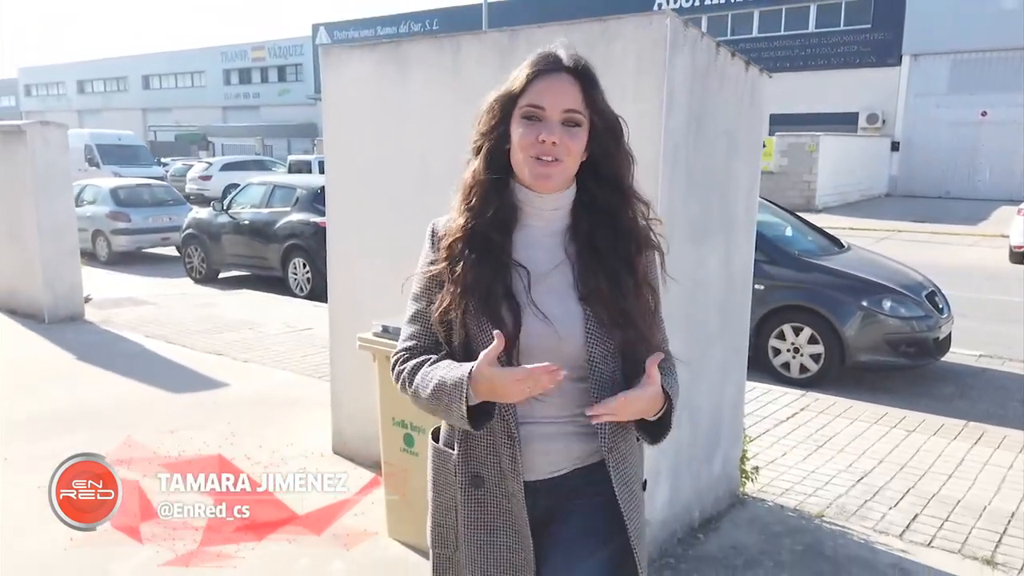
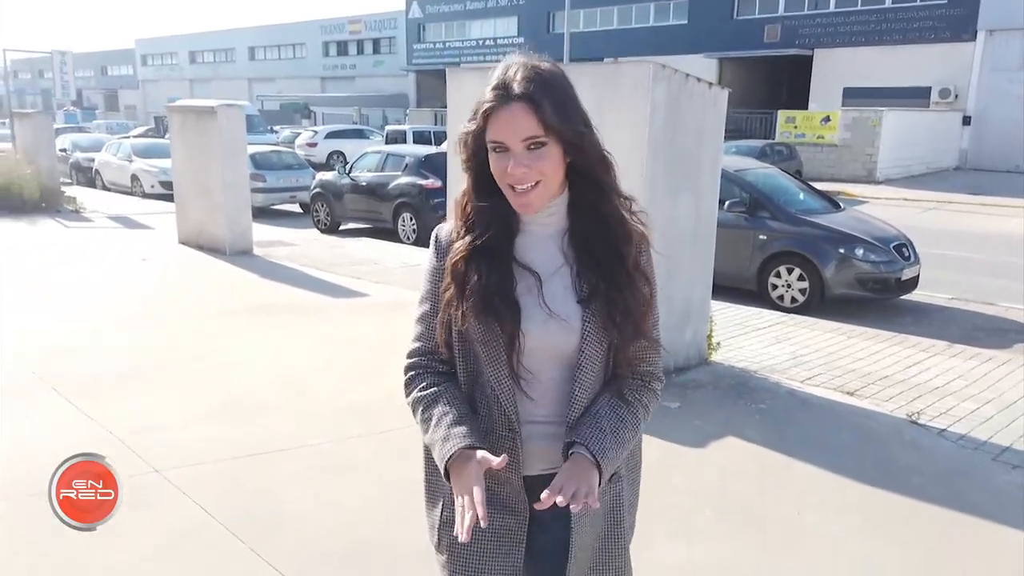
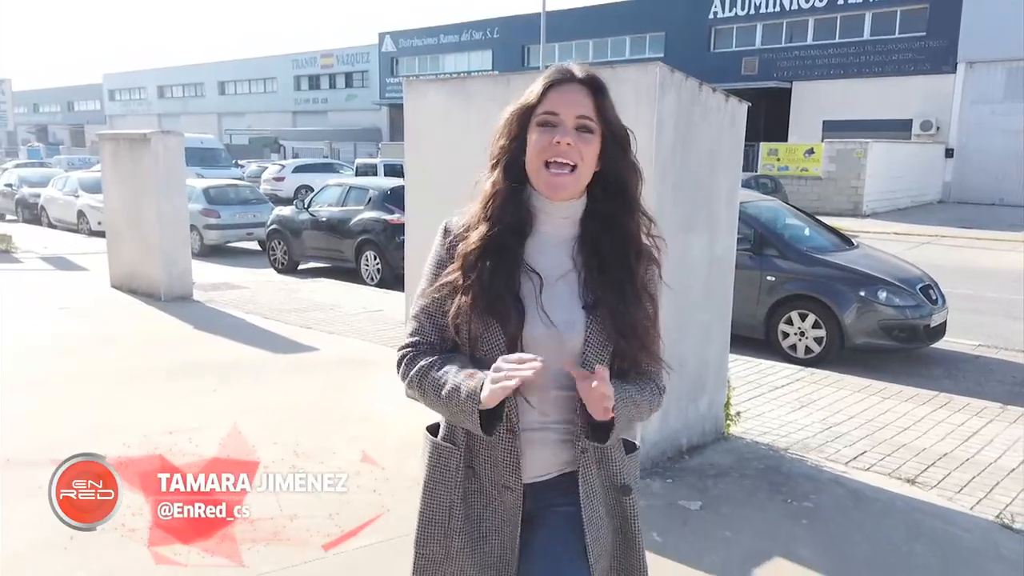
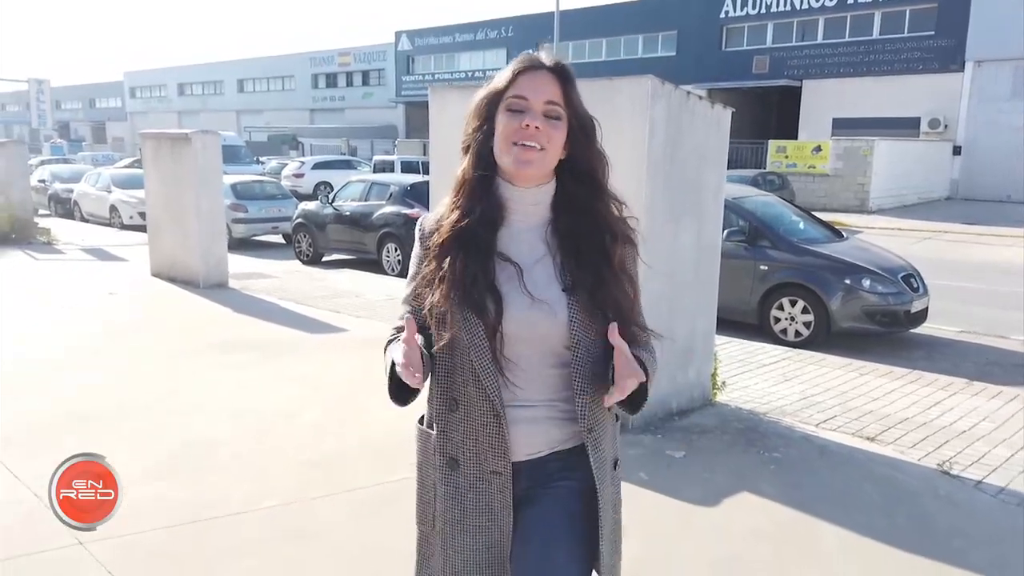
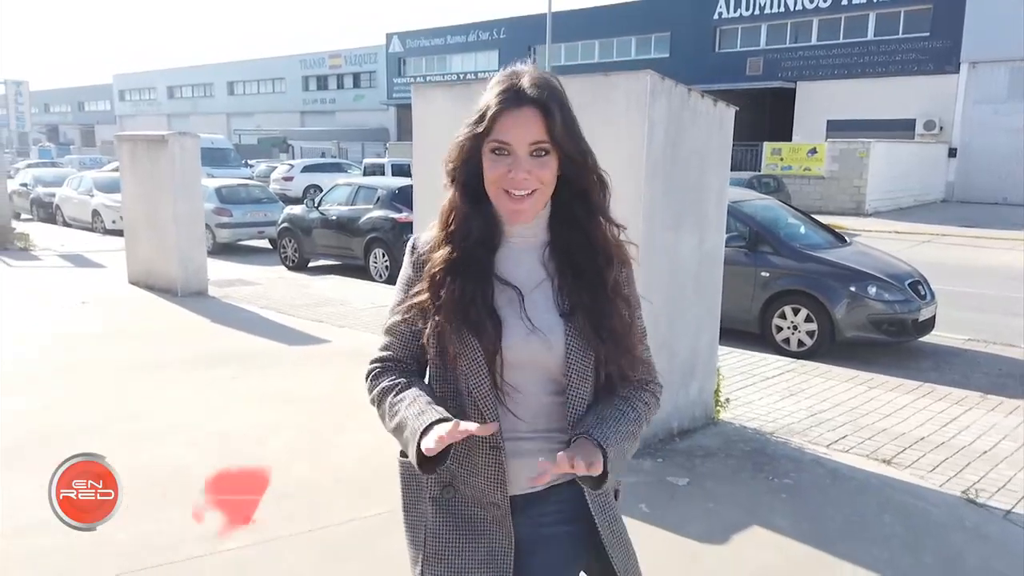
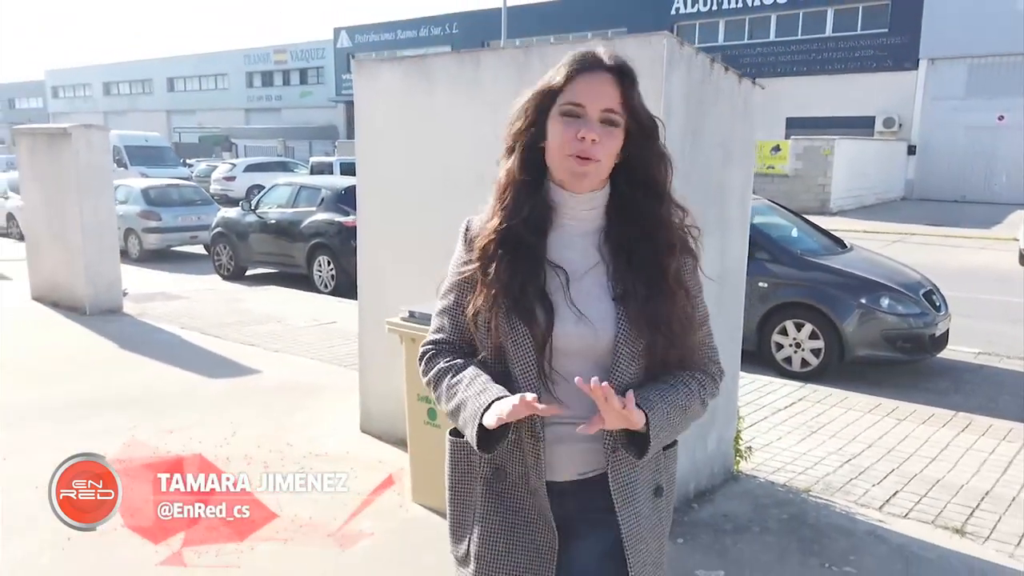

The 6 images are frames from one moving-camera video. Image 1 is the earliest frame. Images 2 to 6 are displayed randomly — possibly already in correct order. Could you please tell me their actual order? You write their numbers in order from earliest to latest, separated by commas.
6, 3, 5, 4, 2
